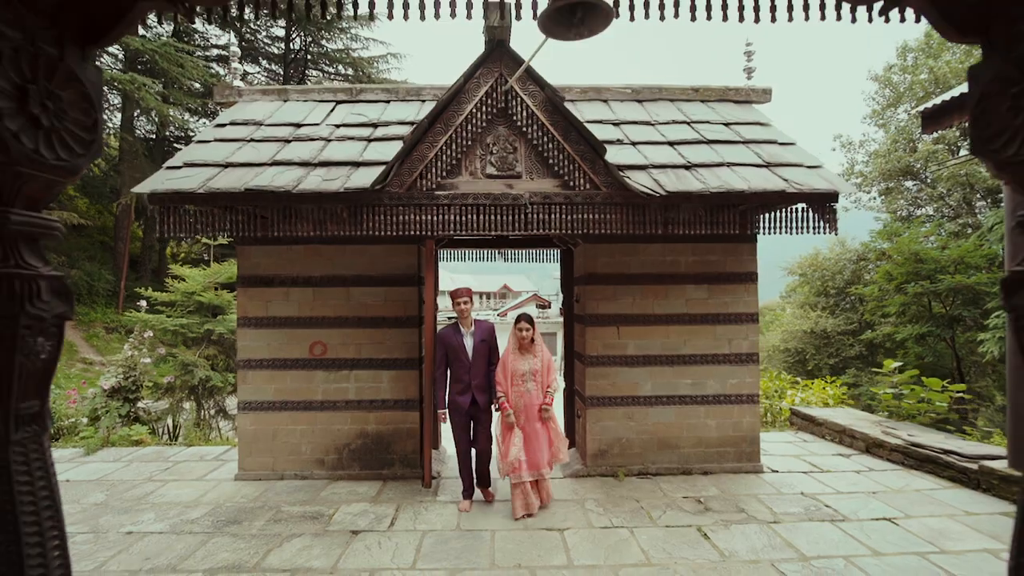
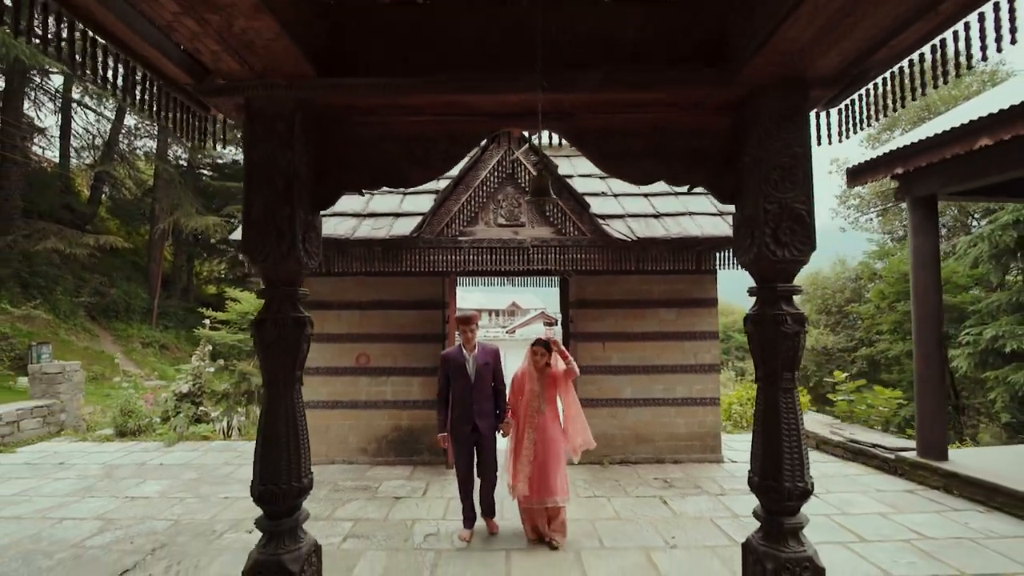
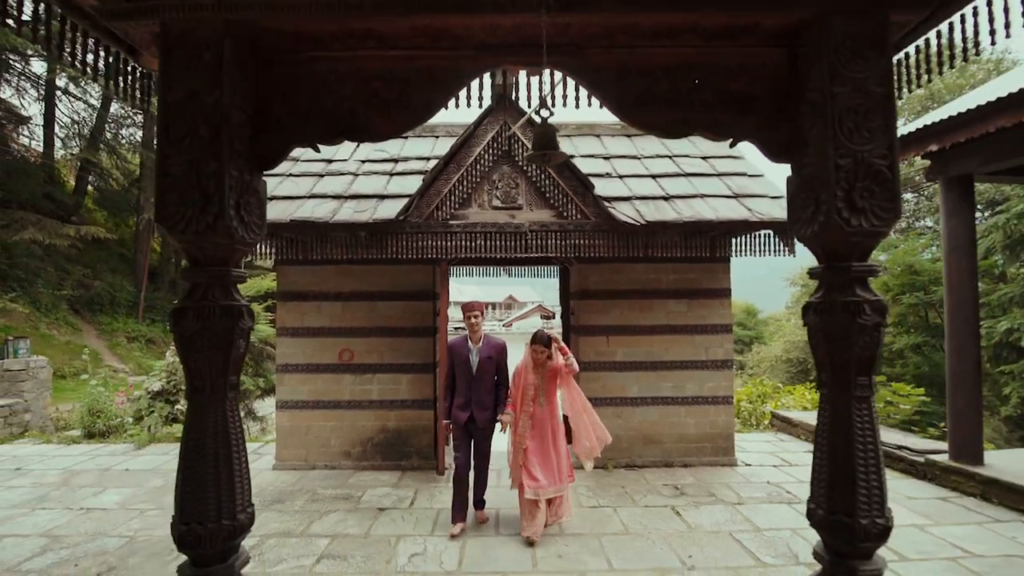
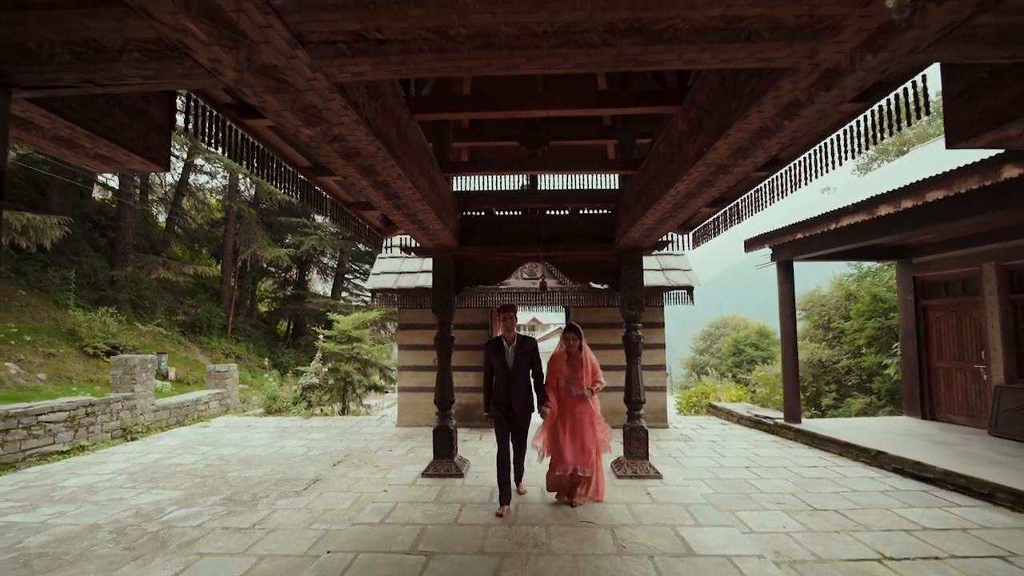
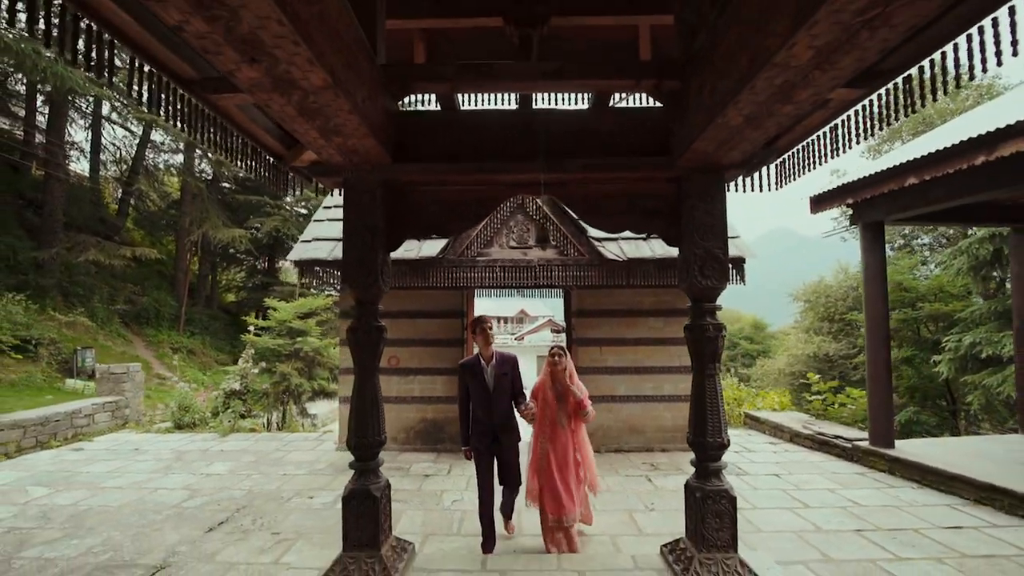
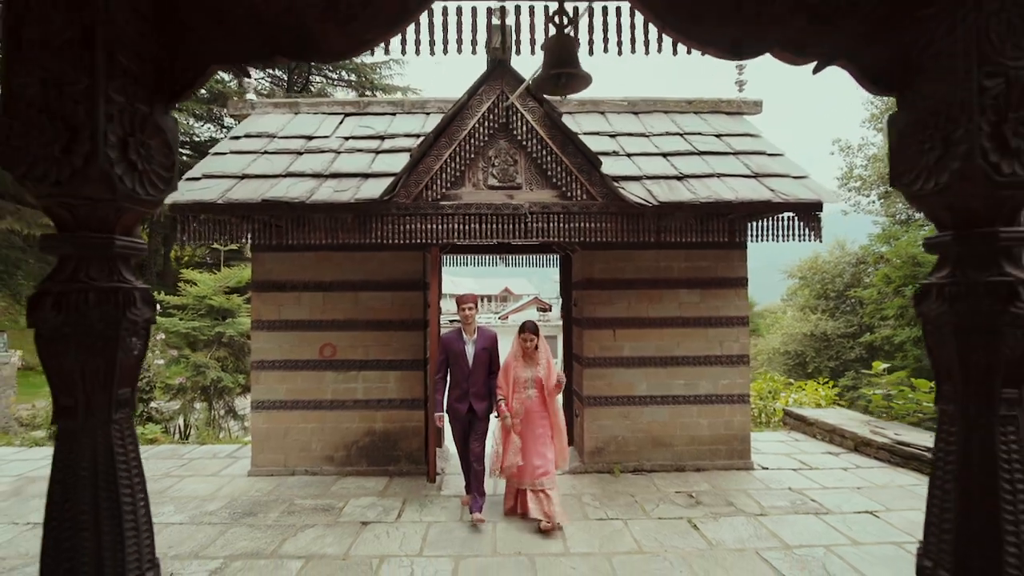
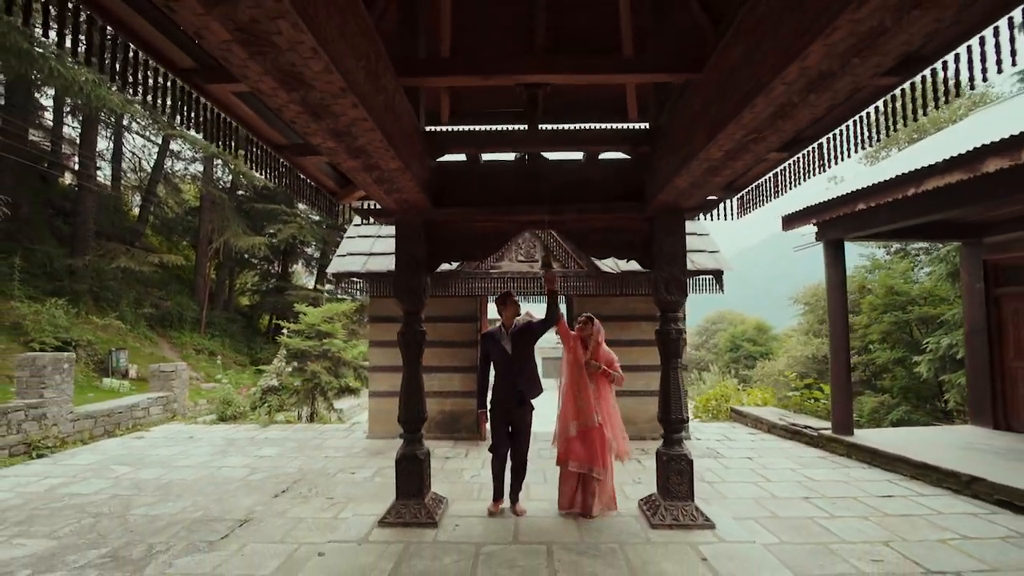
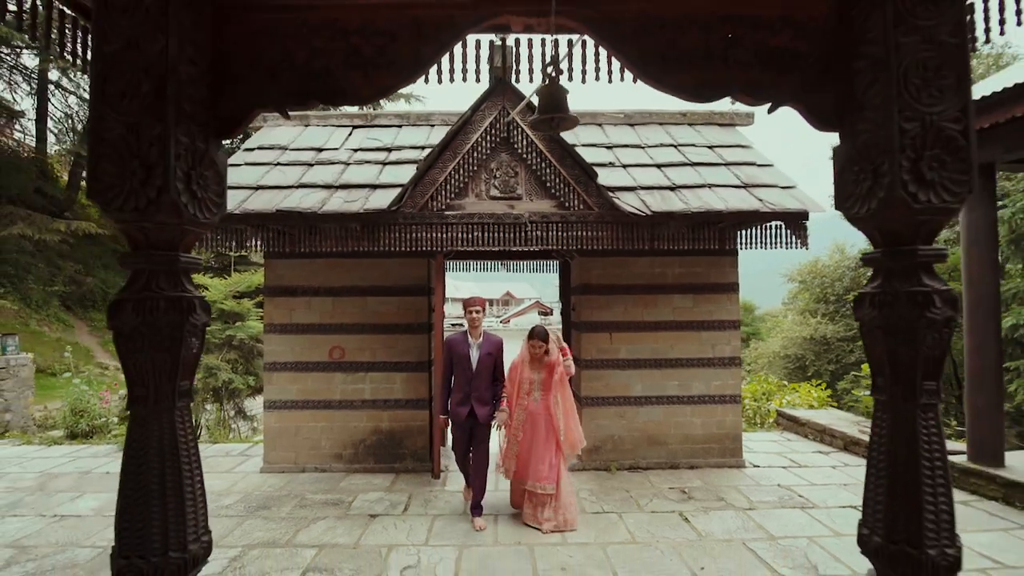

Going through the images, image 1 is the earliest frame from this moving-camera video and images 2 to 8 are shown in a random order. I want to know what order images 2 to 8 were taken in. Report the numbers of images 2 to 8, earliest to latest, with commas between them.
6, 8, 3, 2, 5, 7, 4
